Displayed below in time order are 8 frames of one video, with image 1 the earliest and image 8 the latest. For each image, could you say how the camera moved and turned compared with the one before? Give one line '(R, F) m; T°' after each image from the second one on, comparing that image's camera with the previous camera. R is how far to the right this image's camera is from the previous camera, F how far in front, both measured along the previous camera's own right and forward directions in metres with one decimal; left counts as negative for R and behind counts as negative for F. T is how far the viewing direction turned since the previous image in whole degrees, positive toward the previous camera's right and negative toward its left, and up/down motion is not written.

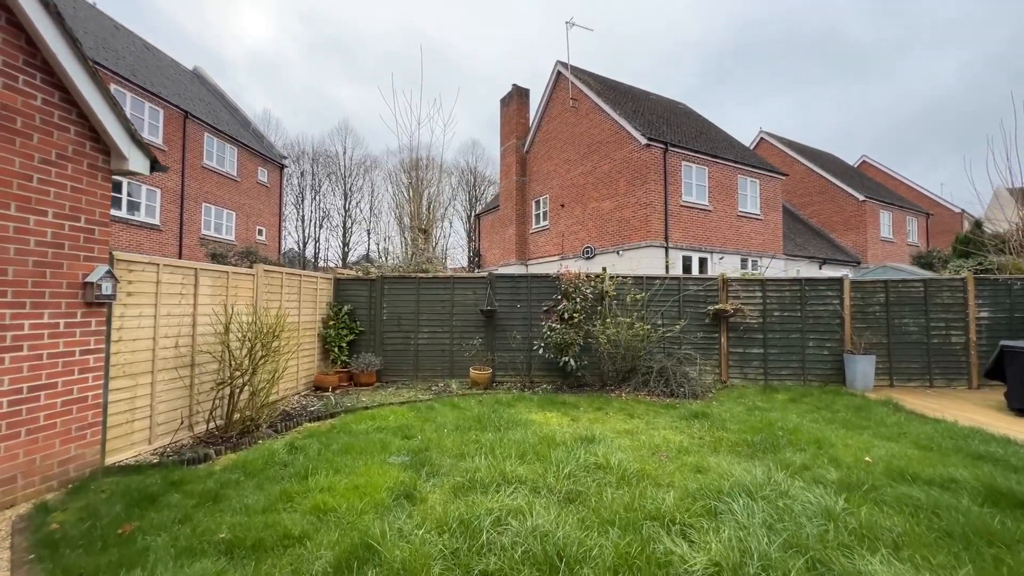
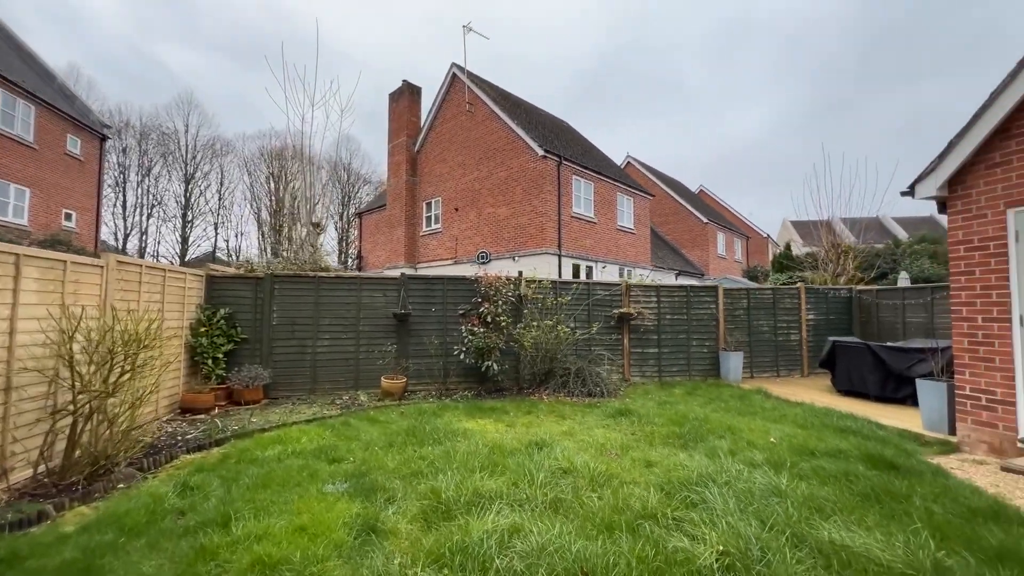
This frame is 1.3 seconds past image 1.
(-0.8, +0.4) m; +17°
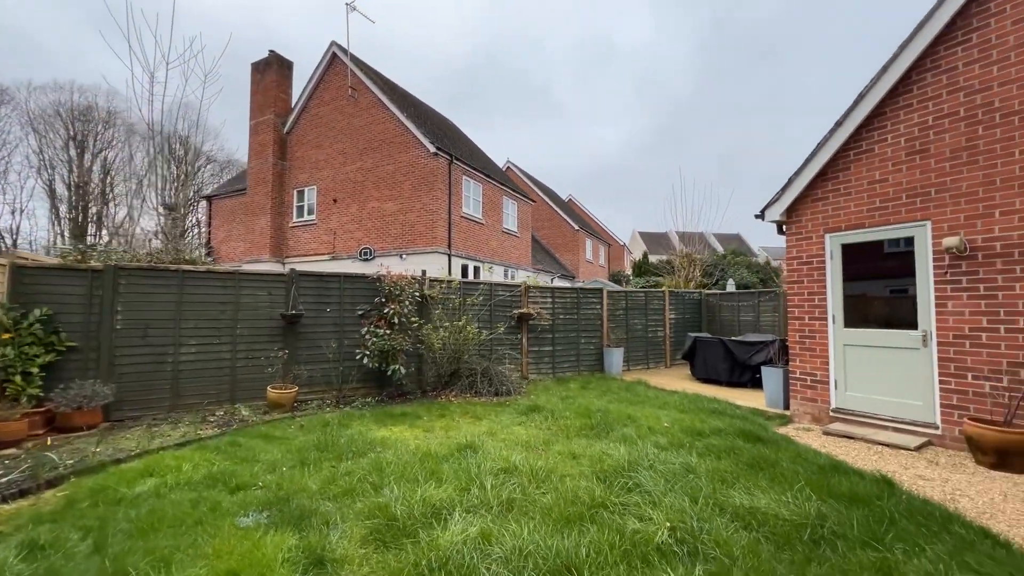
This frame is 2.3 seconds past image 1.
(-0.7, +0.1) m; +17°
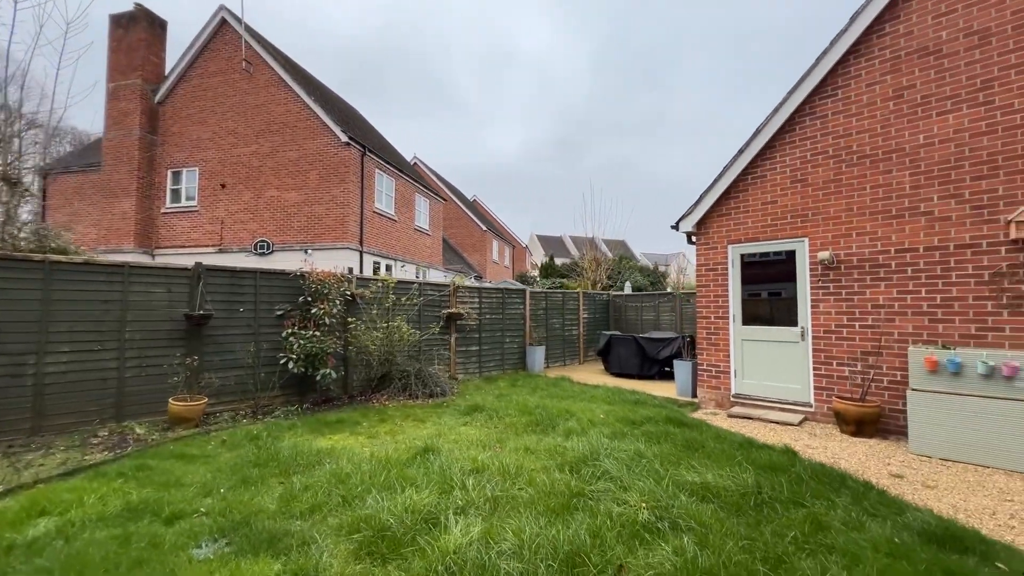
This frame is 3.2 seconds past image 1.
(-0.7, 0.0) m; +14°
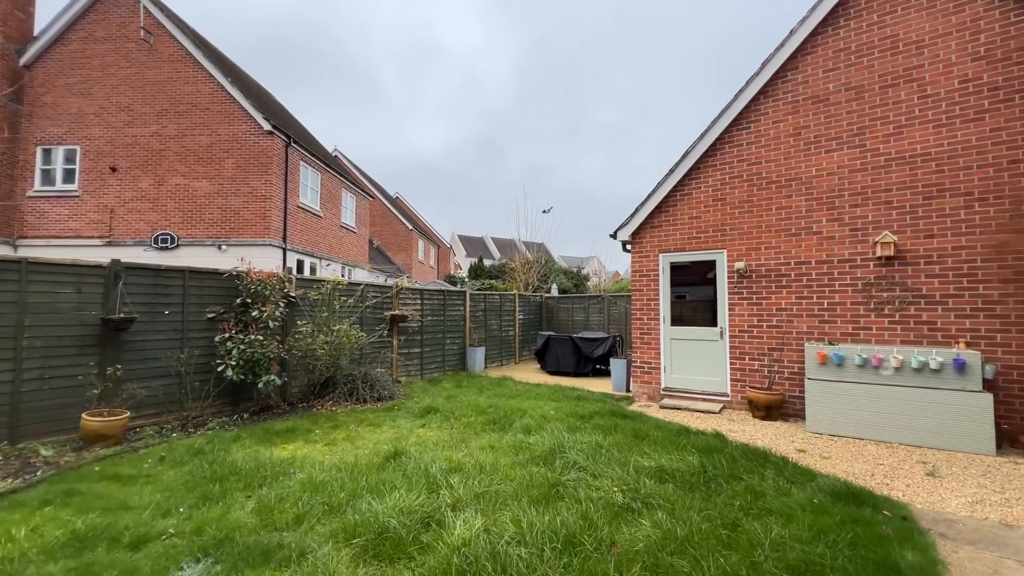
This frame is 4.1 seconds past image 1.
(-0.6, -0.2) m; +11°
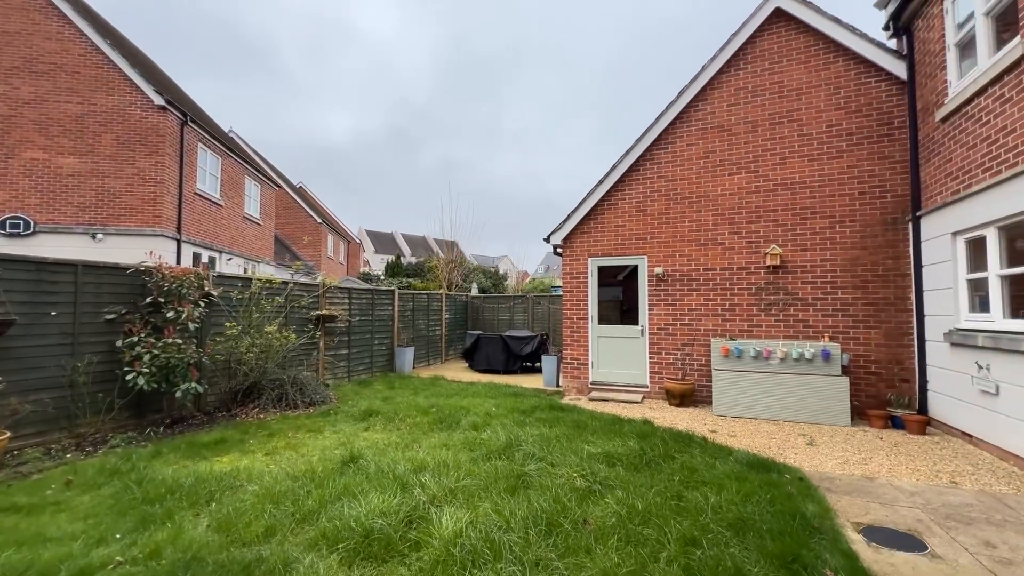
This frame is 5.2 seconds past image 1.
(-0.6, -0.1) m; +12°
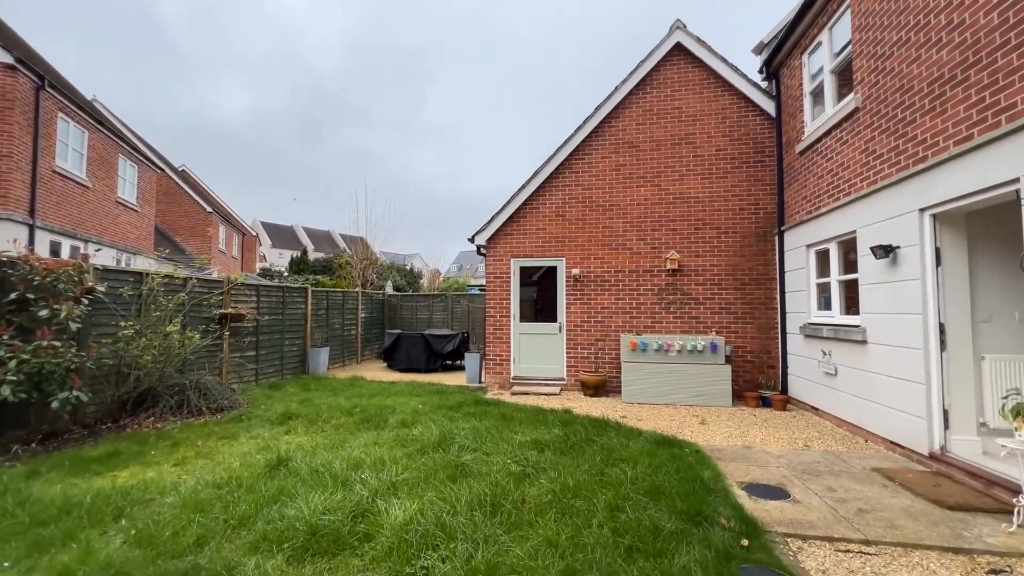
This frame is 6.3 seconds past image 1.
(-0.3, -0.2) m; +12°
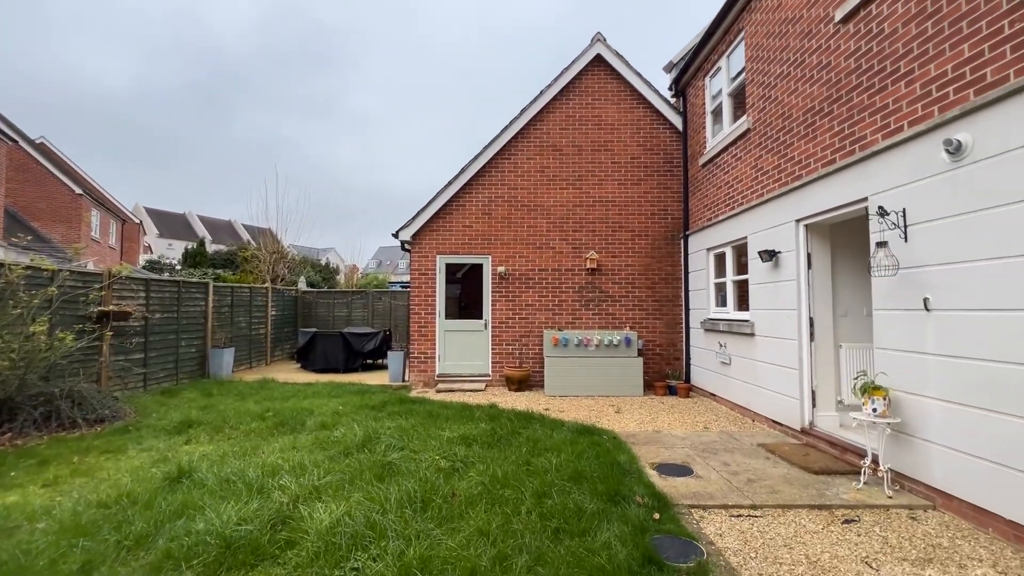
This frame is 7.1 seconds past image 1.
(-0.1, -0.1) m; +10°
